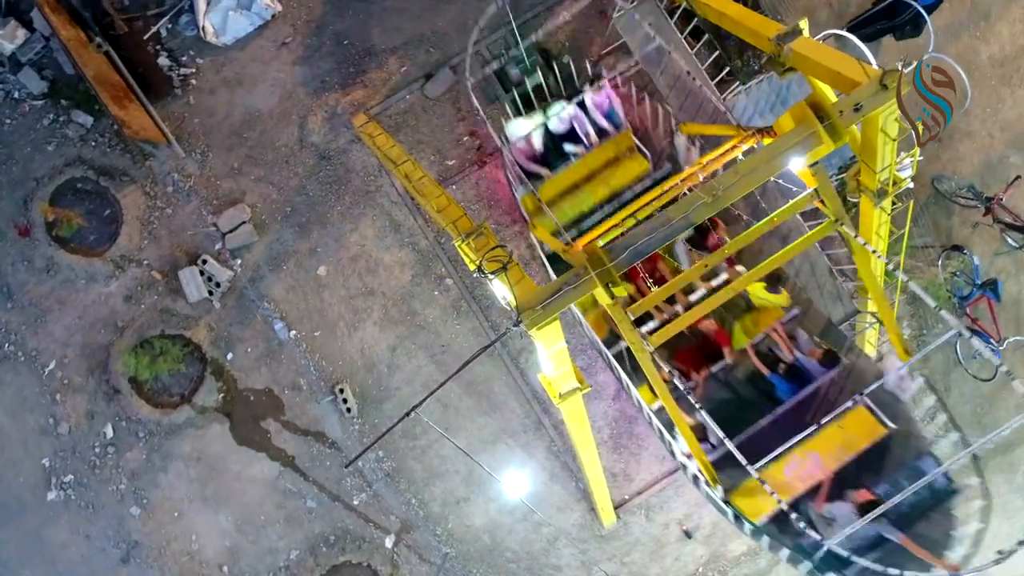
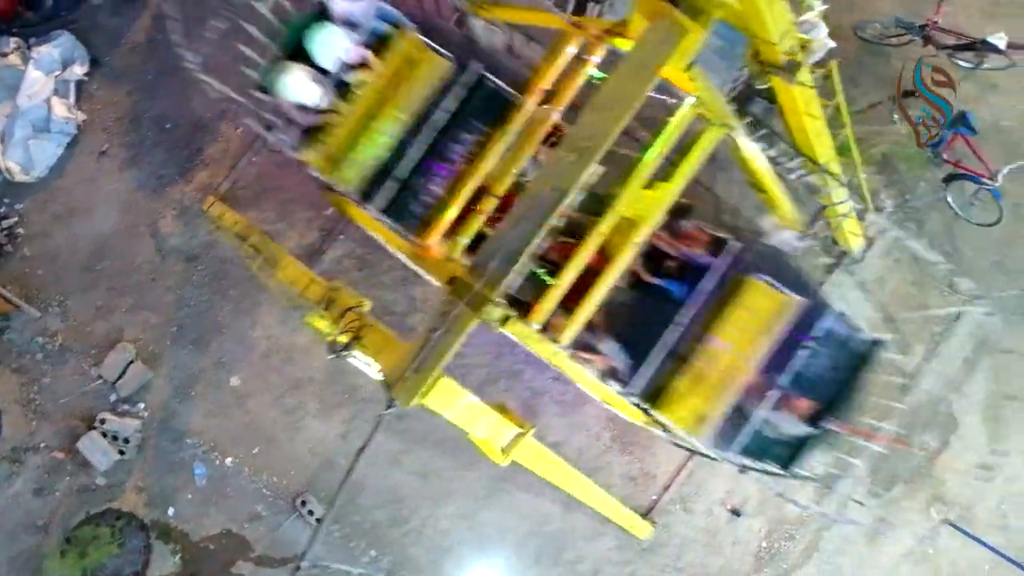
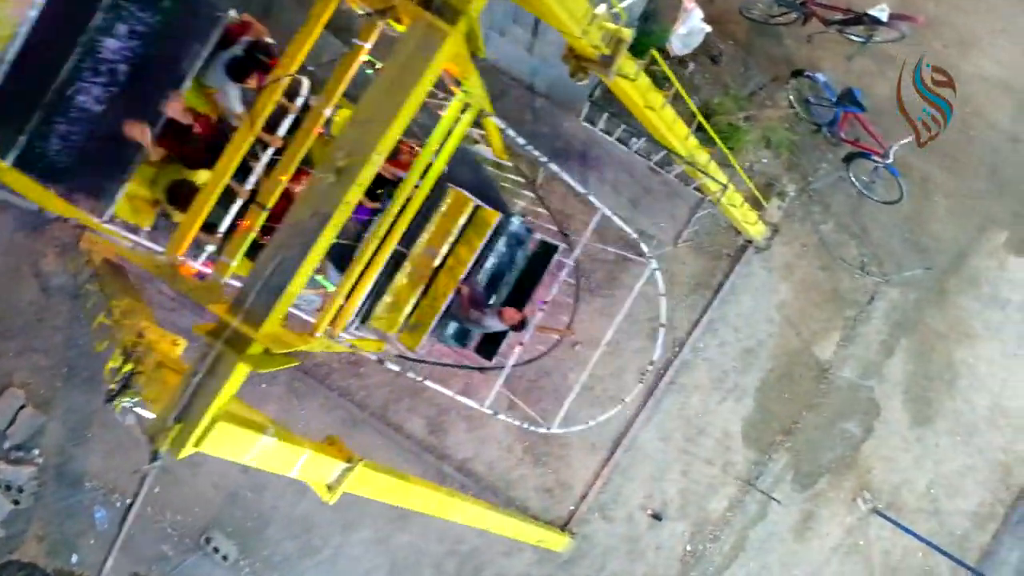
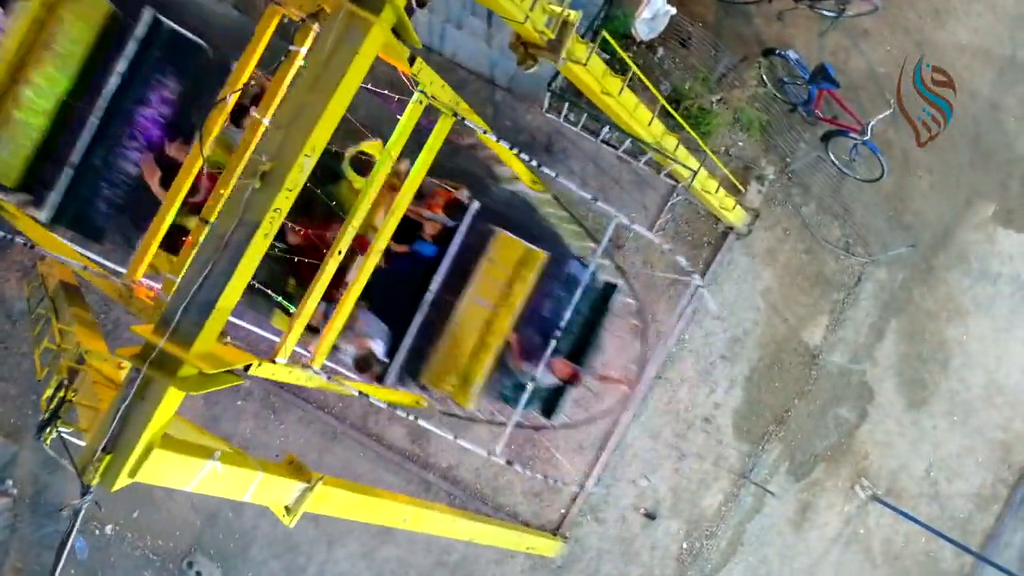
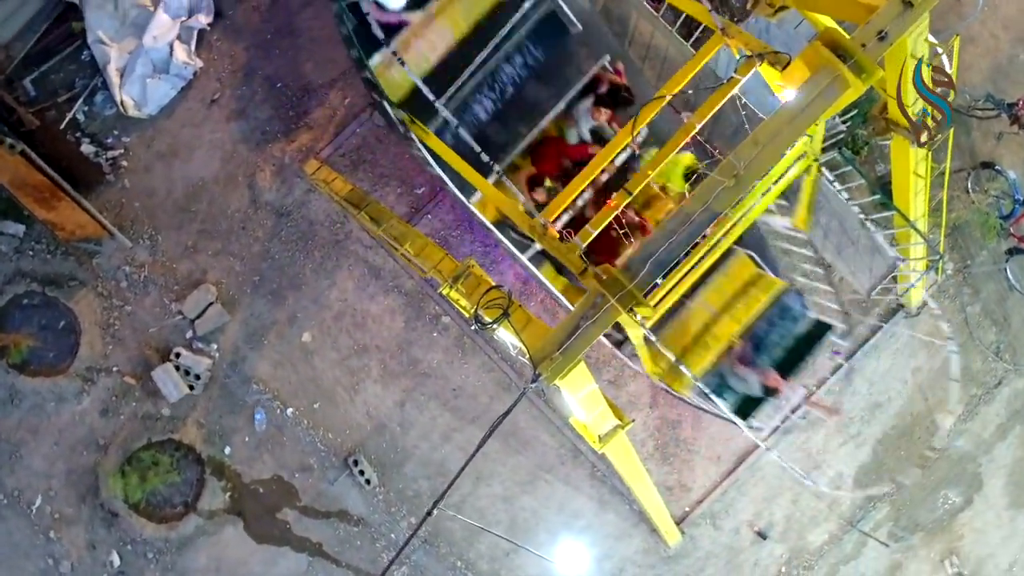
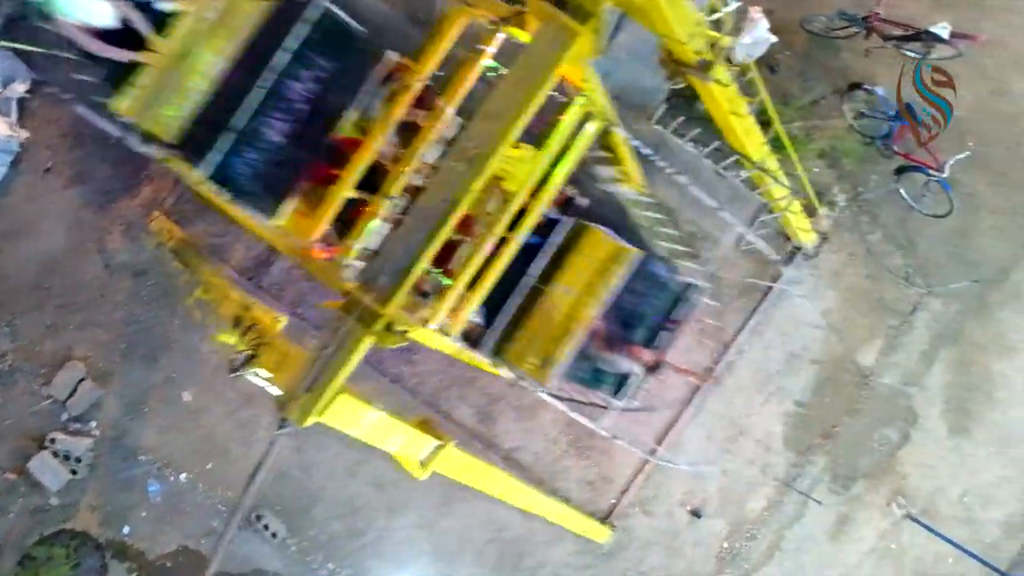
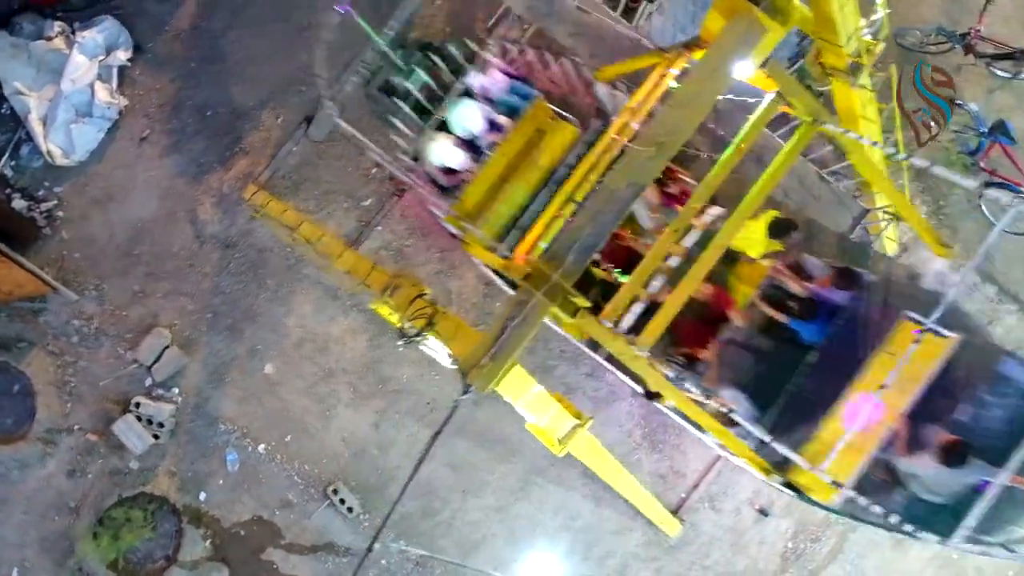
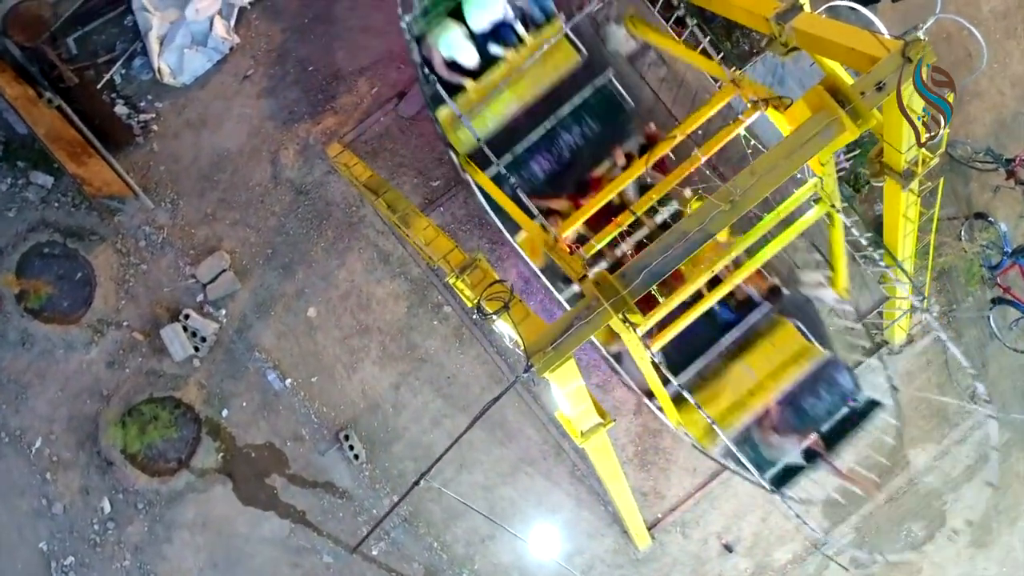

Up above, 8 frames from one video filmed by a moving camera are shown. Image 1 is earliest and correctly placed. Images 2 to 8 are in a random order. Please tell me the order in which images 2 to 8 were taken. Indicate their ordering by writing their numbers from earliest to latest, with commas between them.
8, 5, 7, 2, 6, 3, 4
